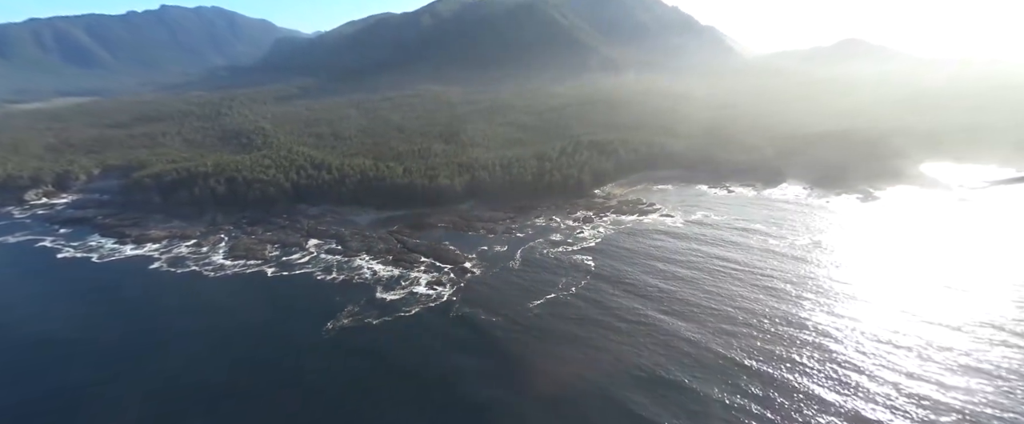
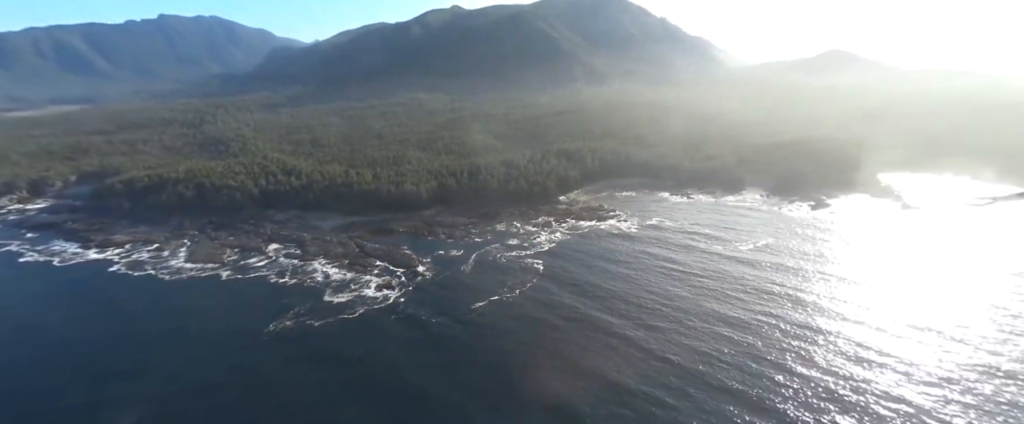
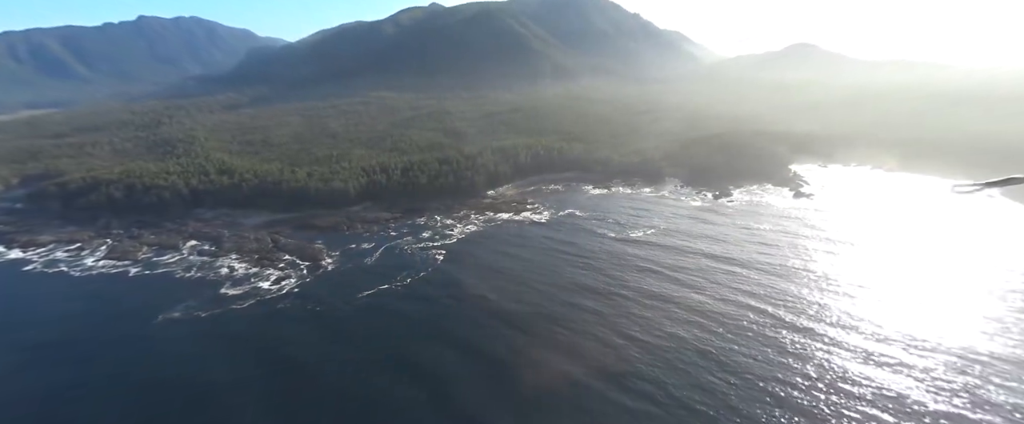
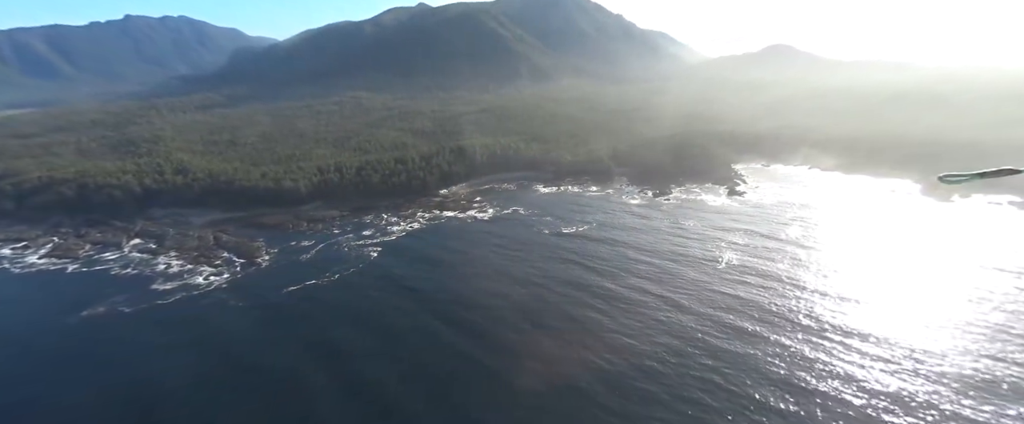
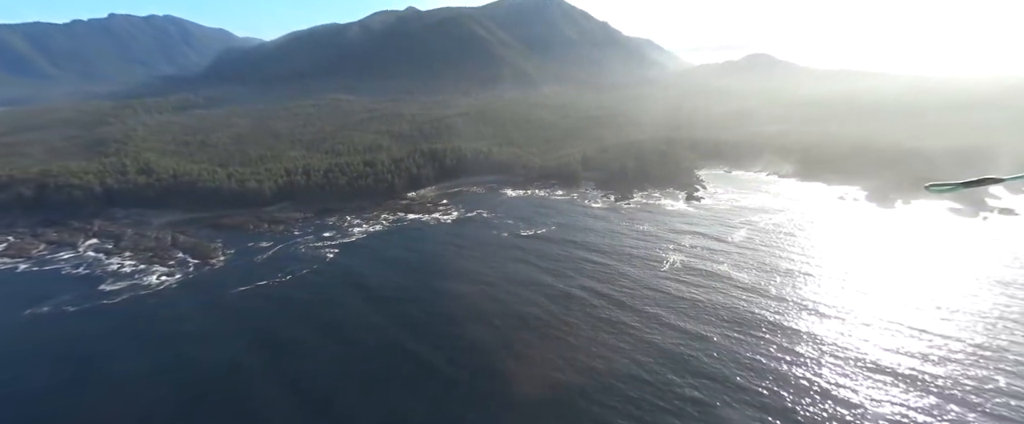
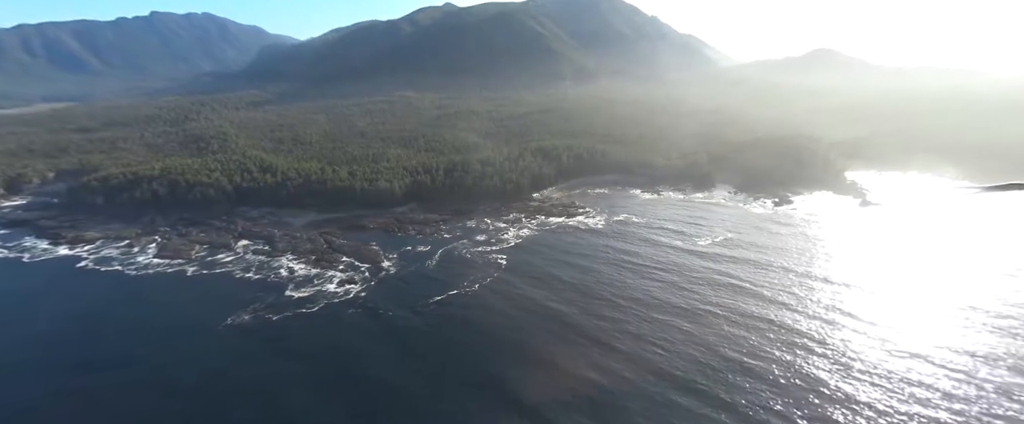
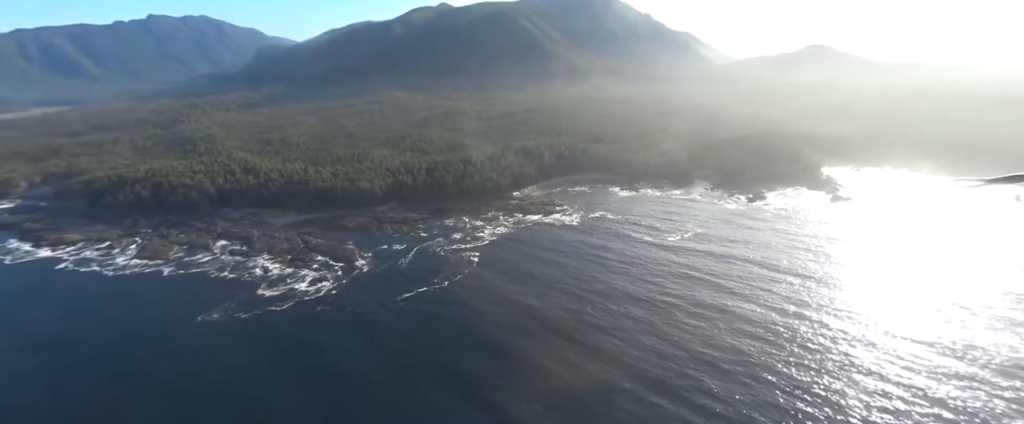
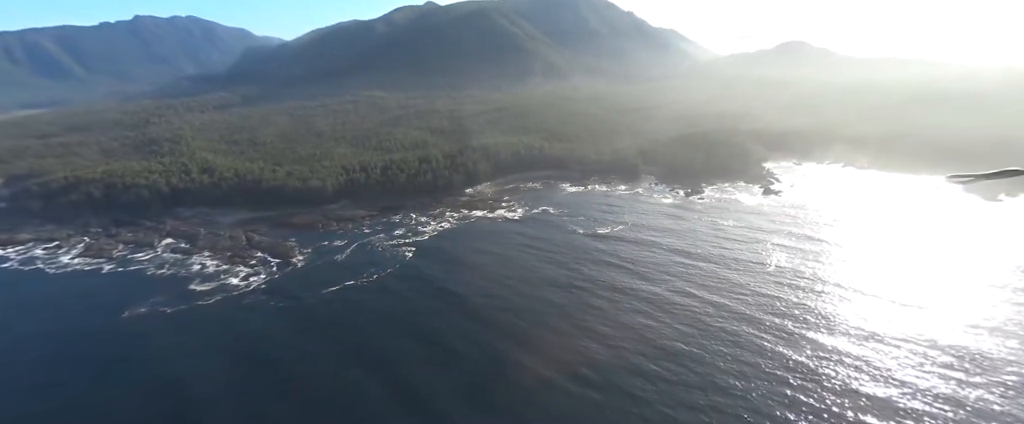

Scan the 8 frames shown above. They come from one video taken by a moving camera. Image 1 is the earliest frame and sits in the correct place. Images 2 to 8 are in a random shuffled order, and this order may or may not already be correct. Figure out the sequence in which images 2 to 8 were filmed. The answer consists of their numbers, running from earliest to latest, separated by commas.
2, 6, 7, 3, 8, 4, 5
